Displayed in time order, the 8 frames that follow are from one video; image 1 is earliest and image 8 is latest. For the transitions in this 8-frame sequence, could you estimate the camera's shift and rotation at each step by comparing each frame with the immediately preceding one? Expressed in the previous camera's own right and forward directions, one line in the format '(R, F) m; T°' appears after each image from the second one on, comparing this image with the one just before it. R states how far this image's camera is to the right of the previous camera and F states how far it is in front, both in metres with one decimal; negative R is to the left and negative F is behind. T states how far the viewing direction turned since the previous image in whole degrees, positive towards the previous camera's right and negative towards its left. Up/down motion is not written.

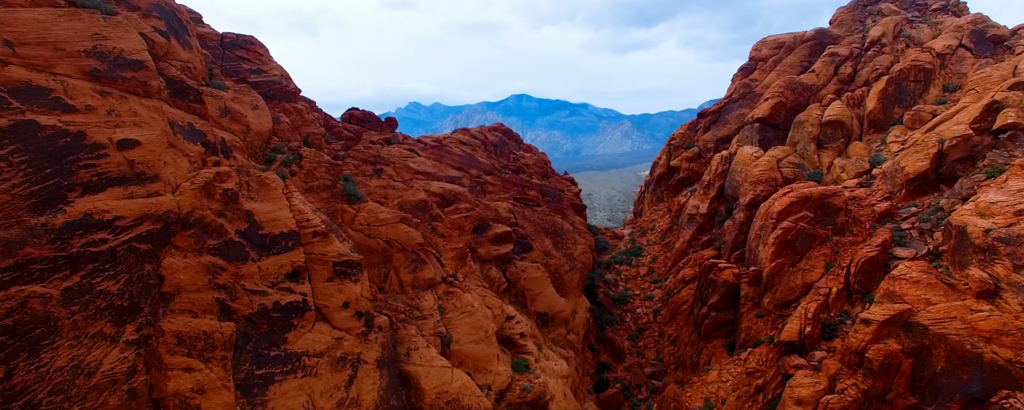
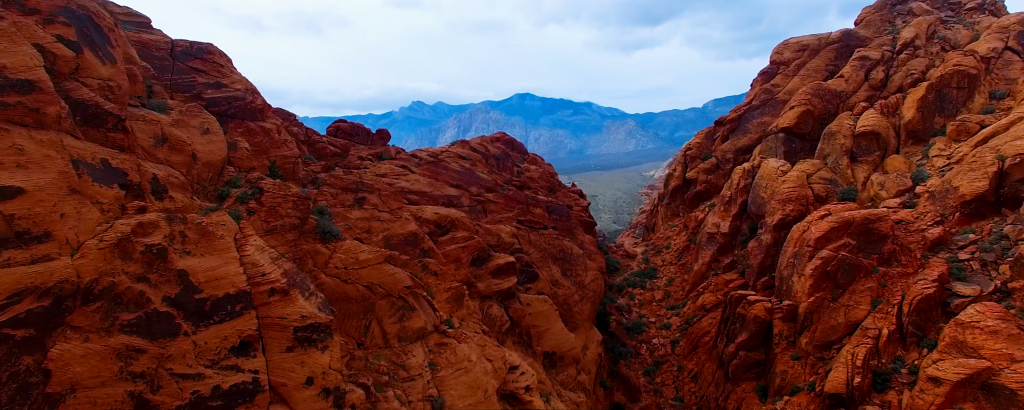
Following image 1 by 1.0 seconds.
(0.0, +2.7) m; 0°
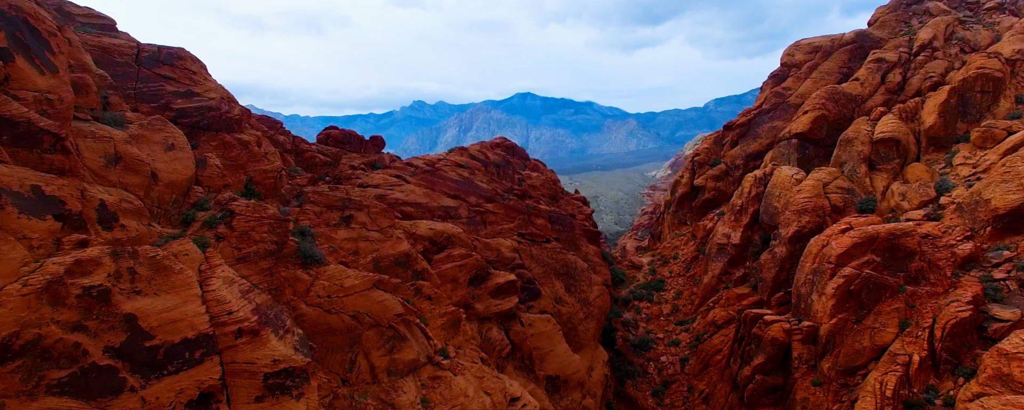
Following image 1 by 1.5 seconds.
(0.0, +1.4) m; 0°
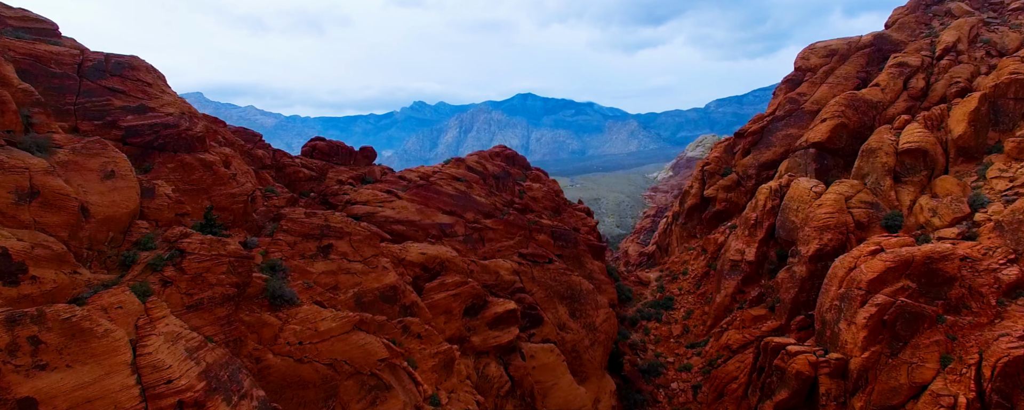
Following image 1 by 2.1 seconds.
(0.0, +1.7) m; 0°
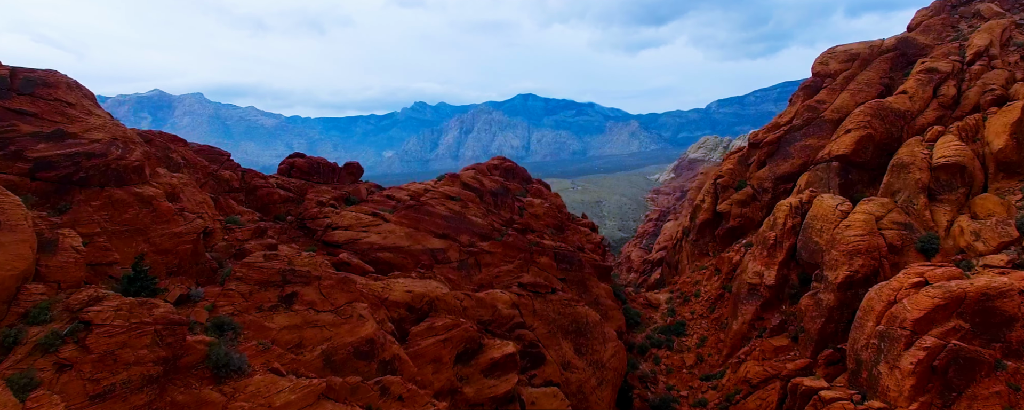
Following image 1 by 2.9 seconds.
(+0.1, +2.1) m; 0°
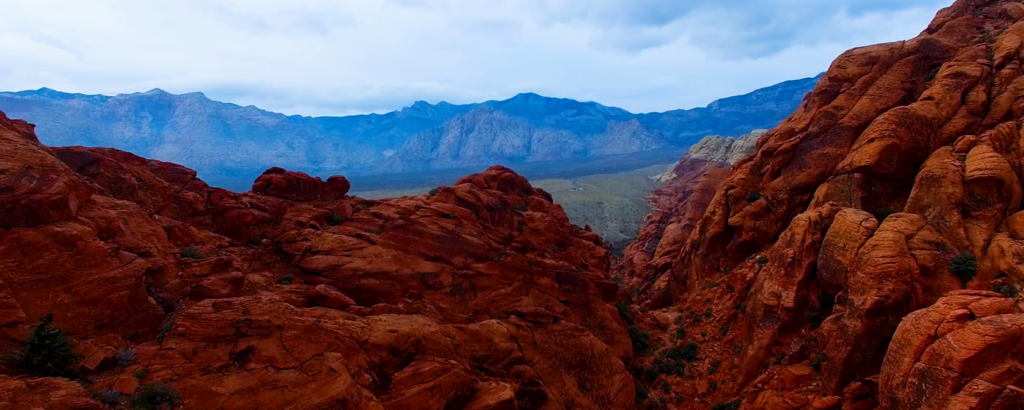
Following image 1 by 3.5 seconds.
(+0.1, +1.8) m; 0°
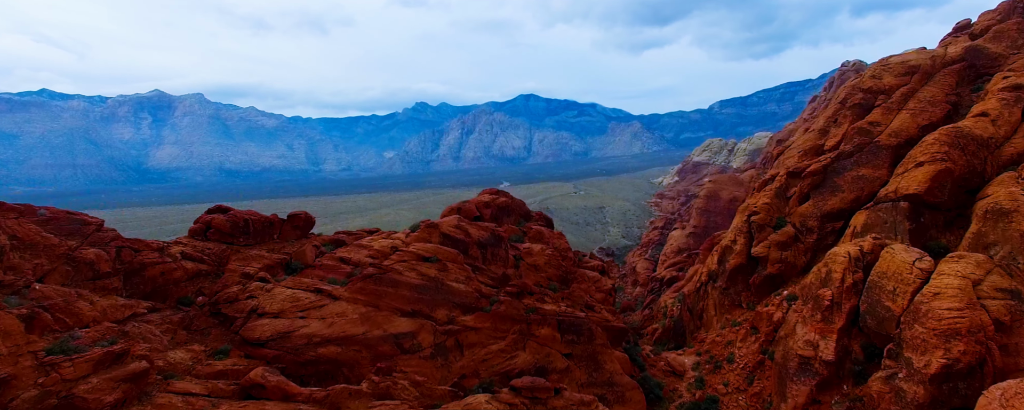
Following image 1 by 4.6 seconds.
(+0.2, +3.2) m; 0°
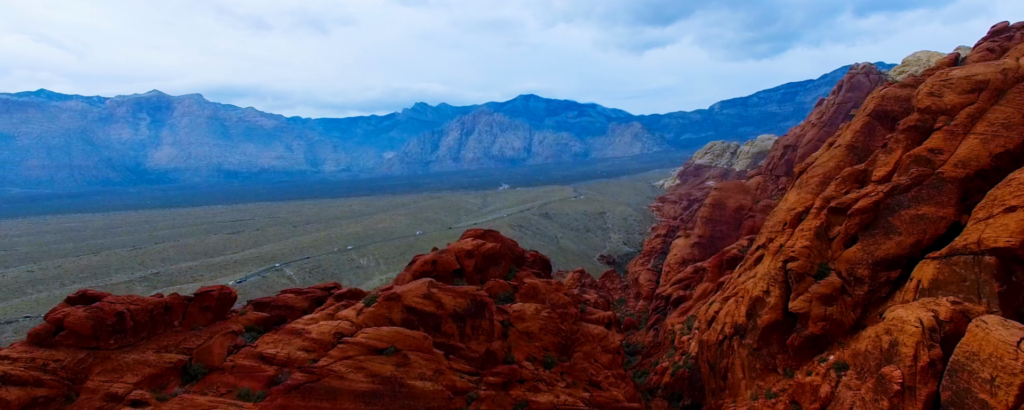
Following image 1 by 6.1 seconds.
(+0.3, +4.4) m; 0°
